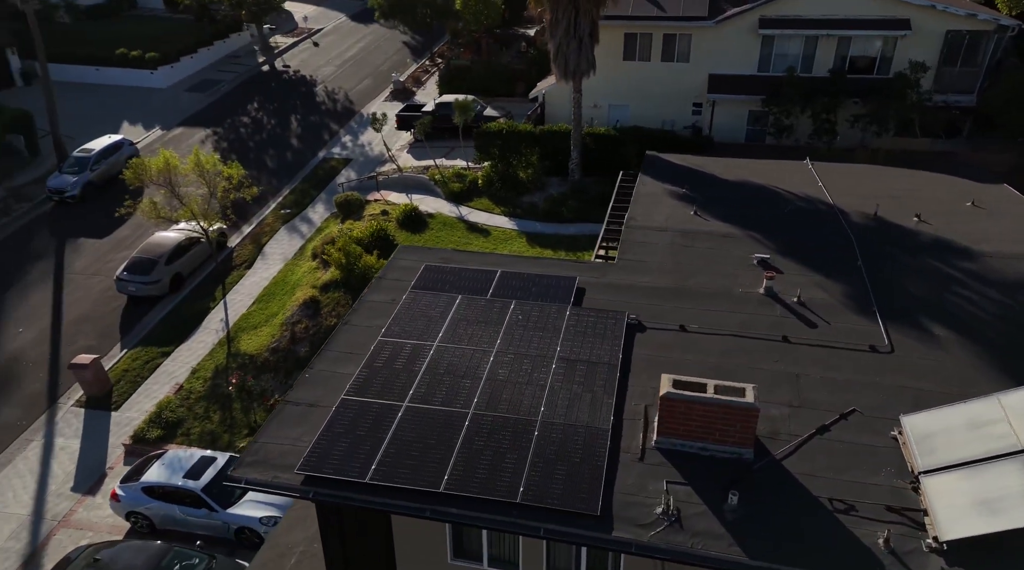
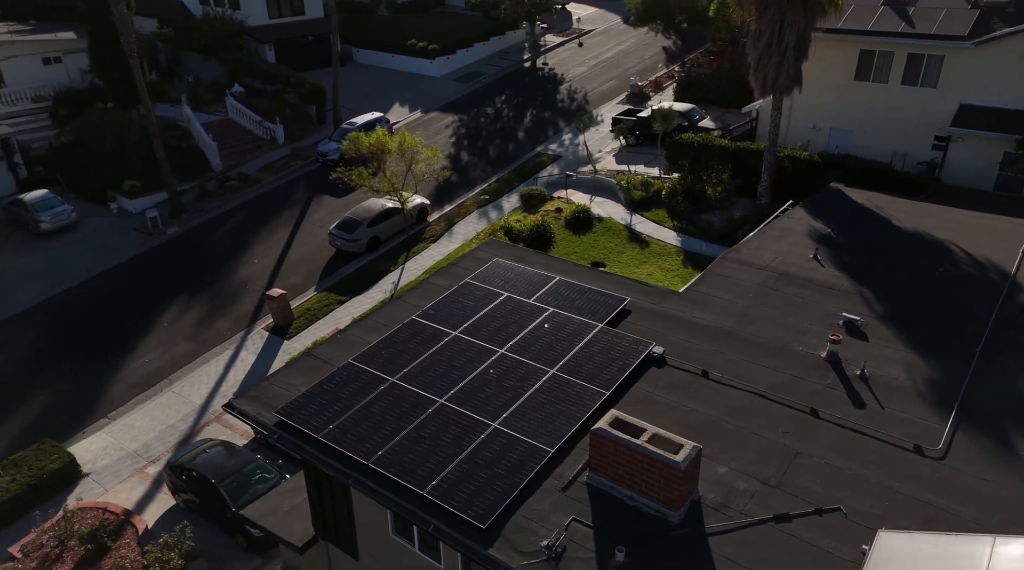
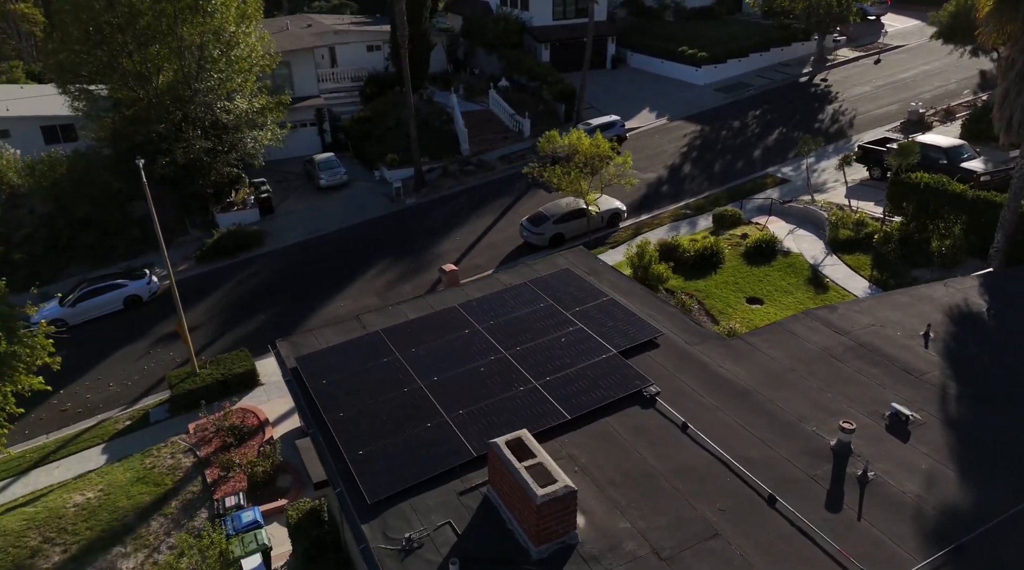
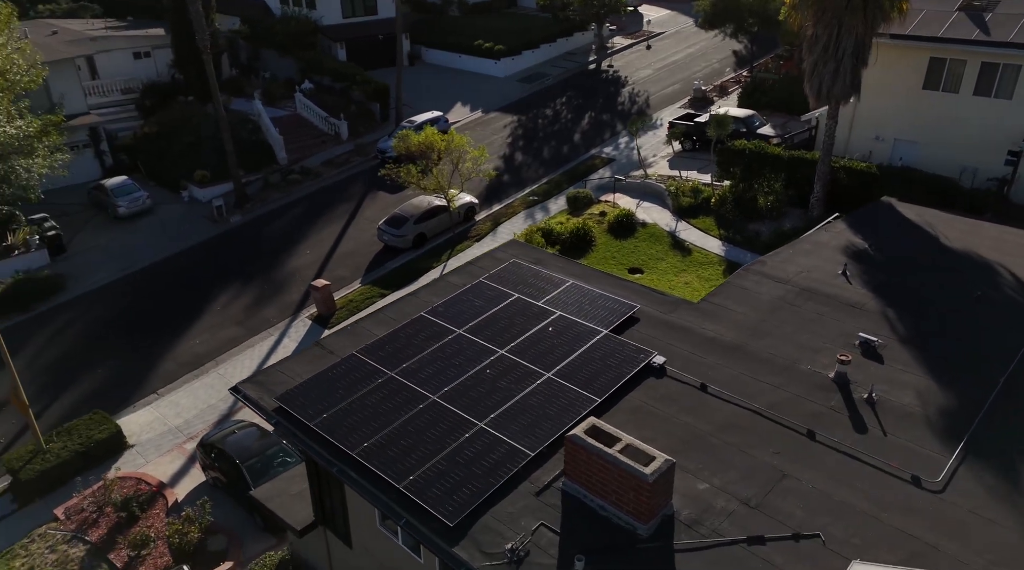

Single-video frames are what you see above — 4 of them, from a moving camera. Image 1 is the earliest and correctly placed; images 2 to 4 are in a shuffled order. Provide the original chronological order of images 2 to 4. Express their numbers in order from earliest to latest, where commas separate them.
2, 4, 3
